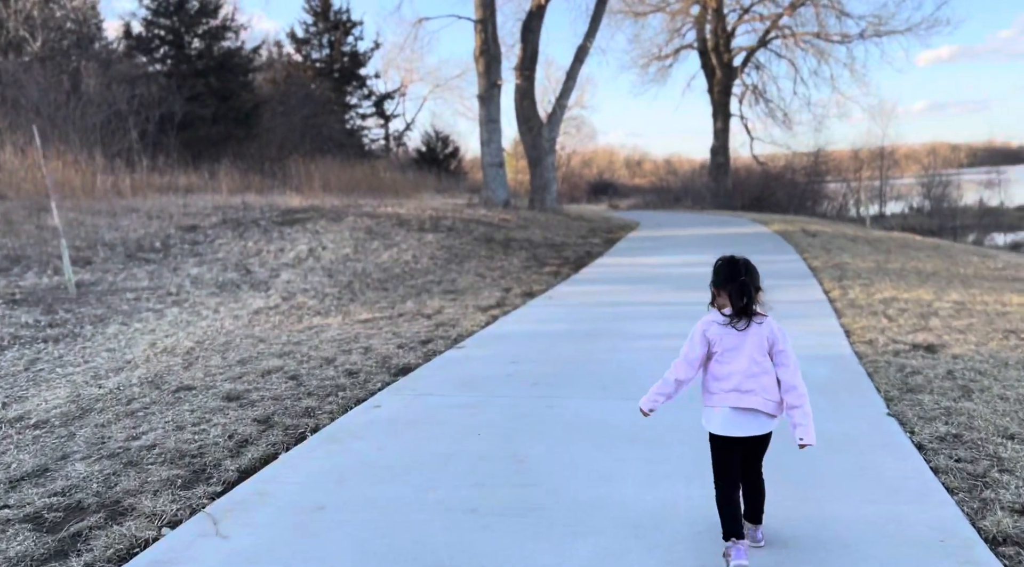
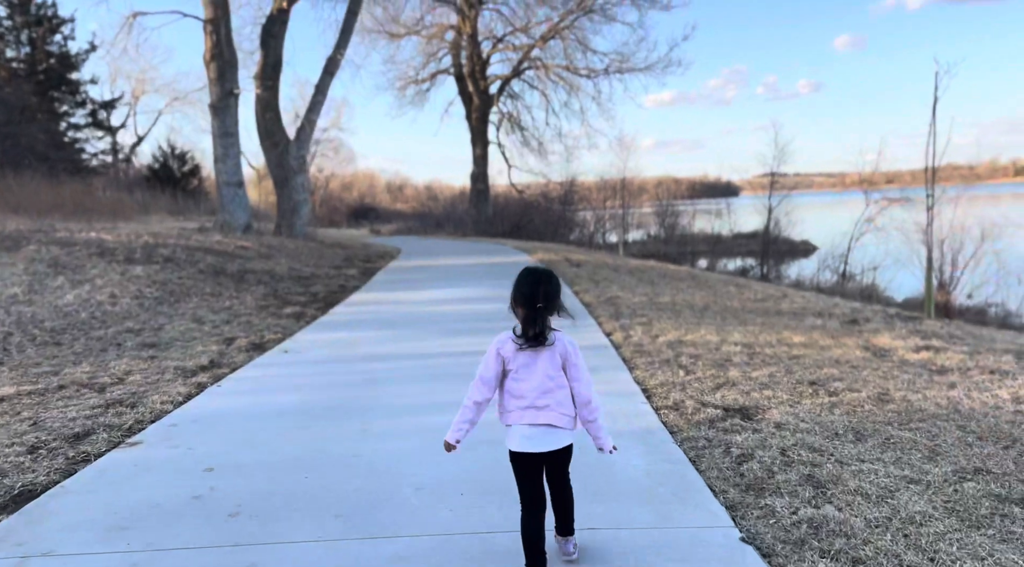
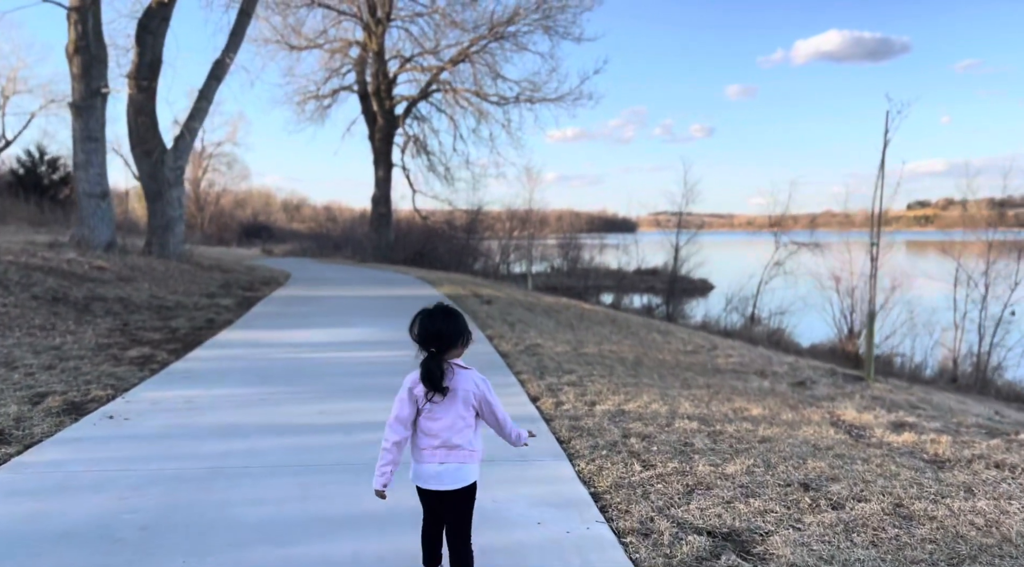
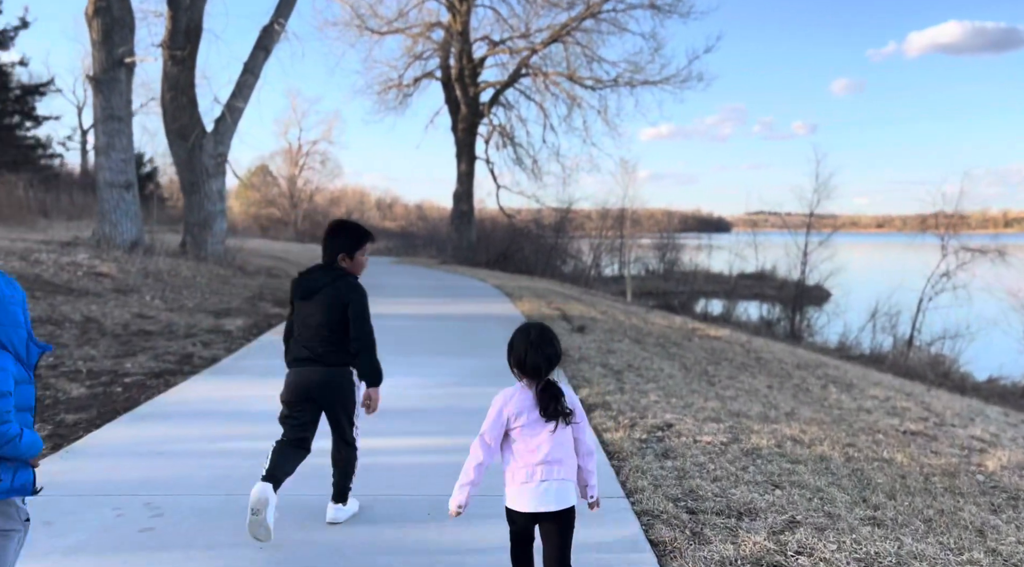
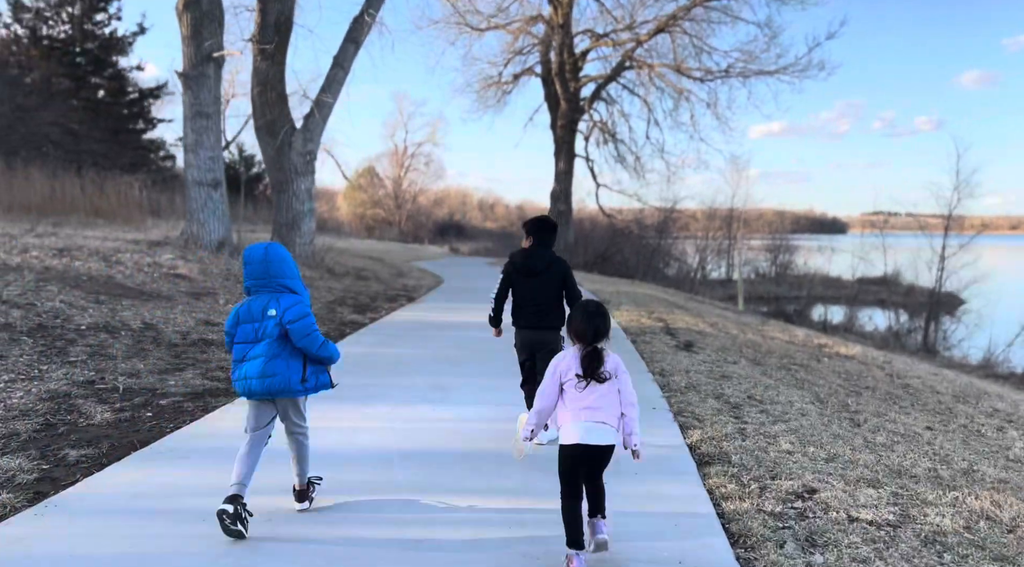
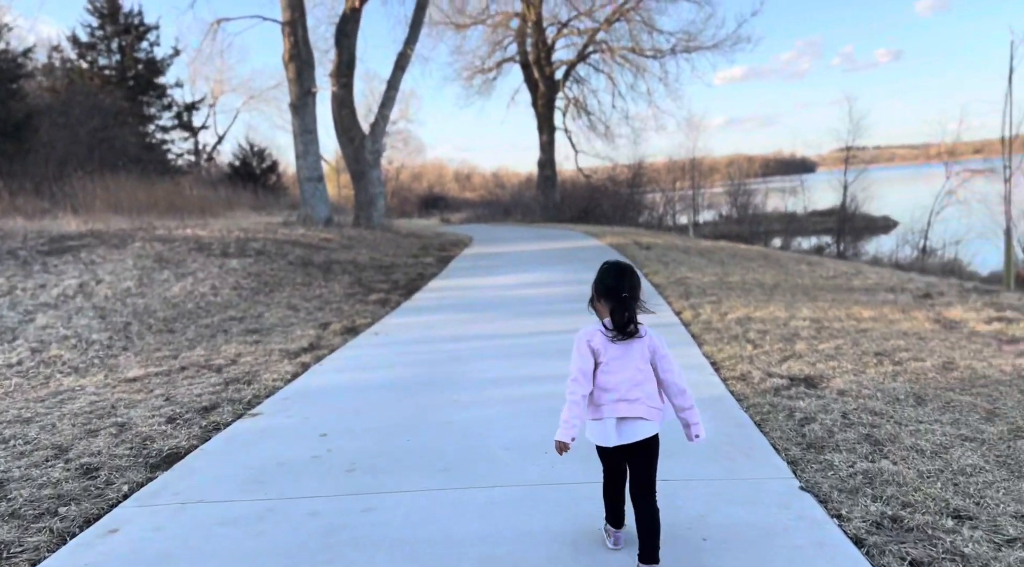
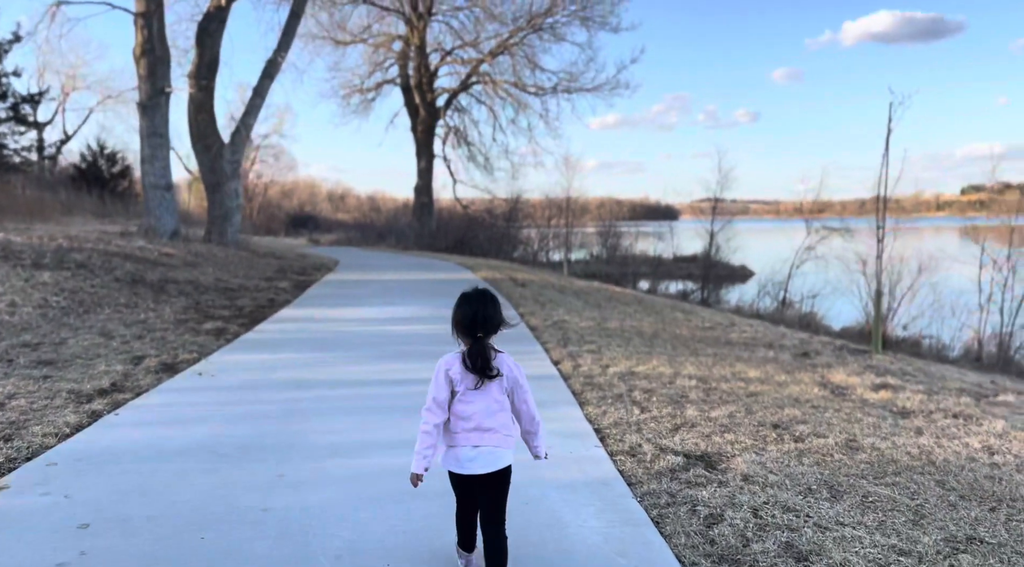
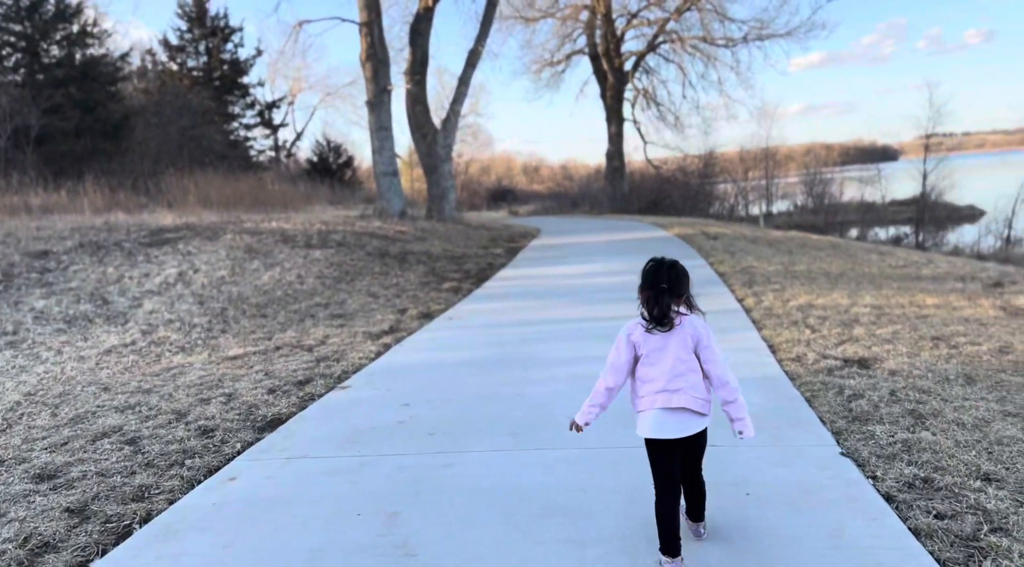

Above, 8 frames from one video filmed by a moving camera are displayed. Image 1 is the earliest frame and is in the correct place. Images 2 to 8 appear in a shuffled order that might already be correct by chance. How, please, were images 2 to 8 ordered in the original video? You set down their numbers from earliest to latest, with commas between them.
8, 6, 2, 7, 3, 4, 5
